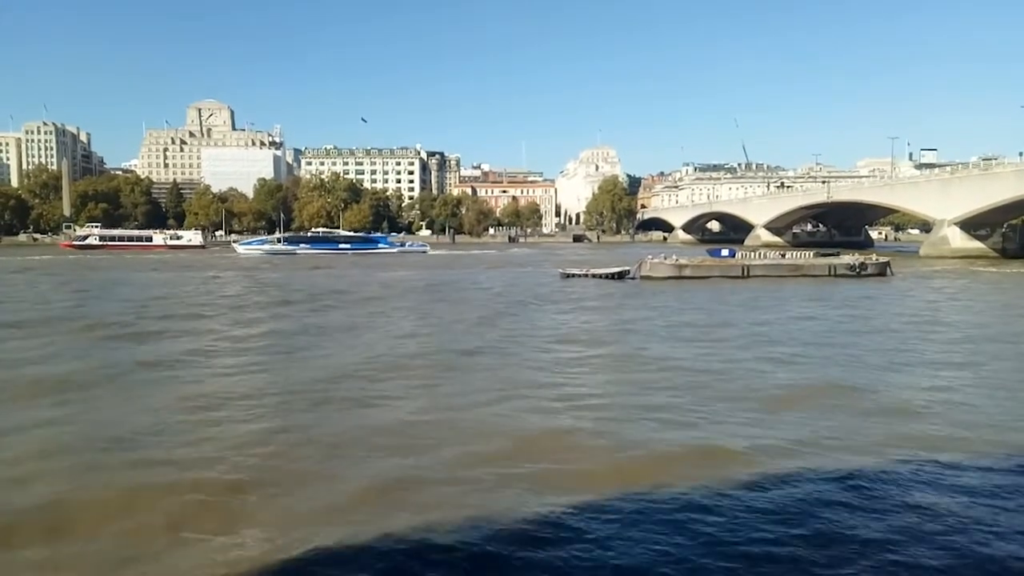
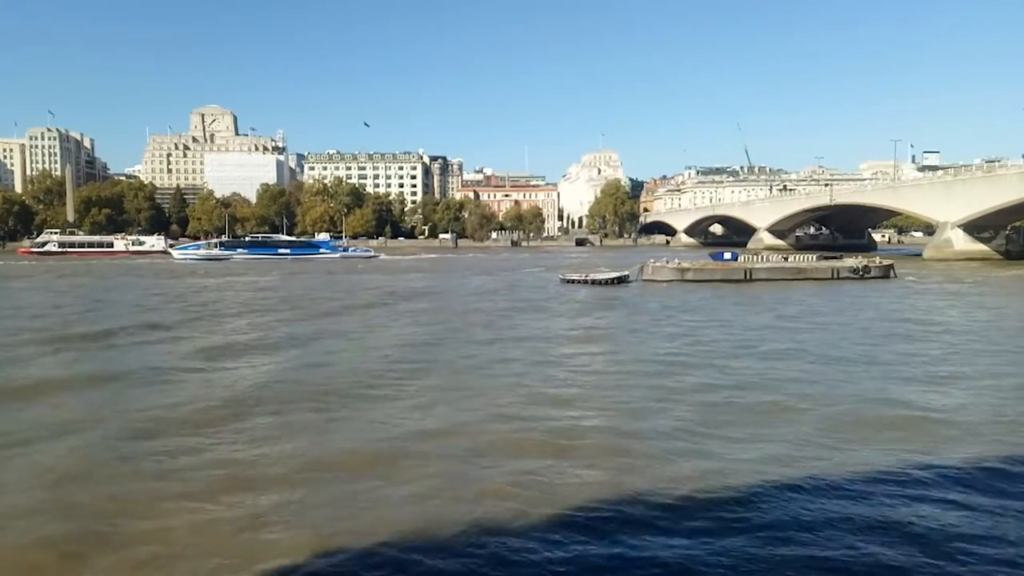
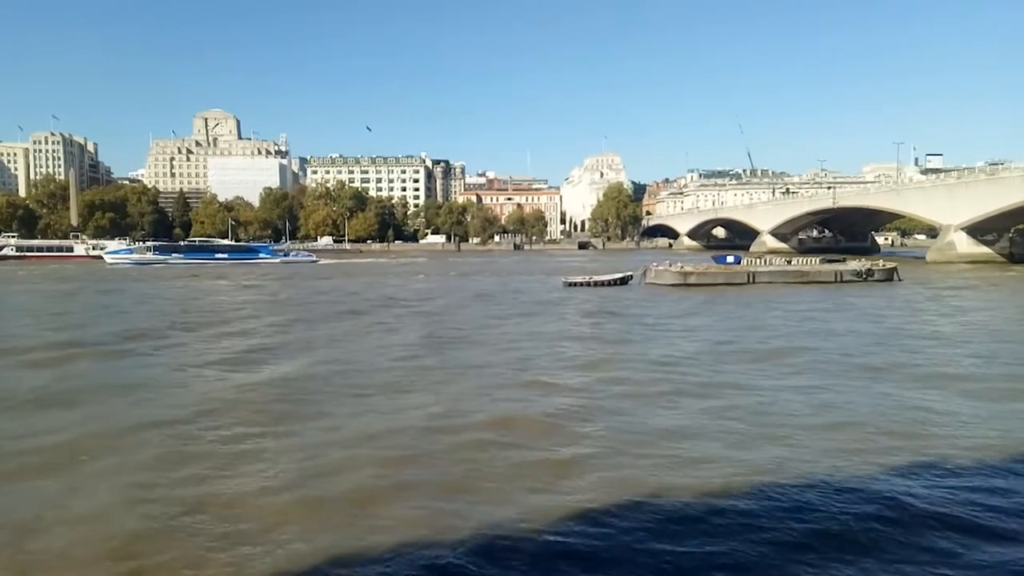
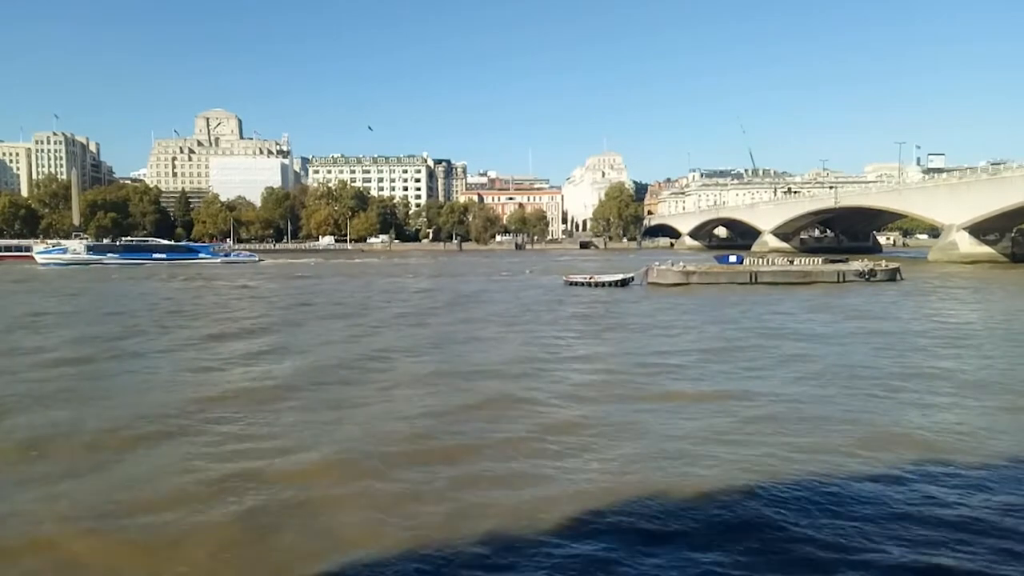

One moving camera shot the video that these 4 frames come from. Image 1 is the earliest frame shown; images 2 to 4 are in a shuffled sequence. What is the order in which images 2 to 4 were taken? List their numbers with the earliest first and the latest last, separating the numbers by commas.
2, 3, 4
